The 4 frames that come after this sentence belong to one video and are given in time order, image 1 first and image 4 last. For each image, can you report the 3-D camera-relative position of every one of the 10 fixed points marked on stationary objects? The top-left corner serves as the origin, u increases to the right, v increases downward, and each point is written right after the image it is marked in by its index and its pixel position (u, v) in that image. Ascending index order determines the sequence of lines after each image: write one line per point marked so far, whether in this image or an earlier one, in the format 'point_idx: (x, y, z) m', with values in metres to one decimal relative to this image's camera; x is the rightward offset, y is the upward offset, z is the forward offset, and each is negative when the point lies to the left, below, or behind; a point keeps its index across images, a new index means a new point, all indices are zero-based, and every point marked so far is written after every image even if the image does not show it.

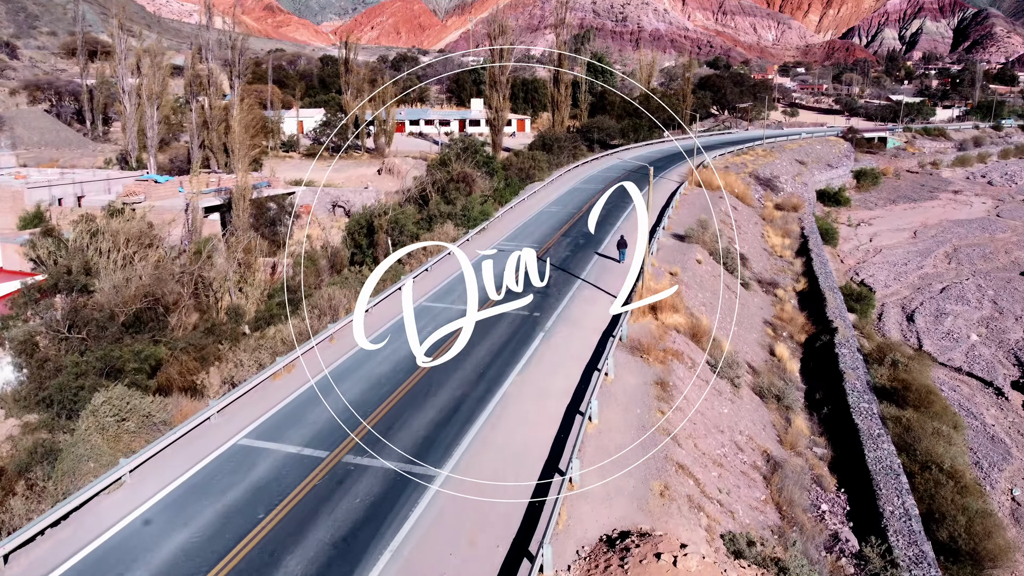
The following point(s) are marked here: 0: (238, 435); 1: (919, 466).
0: (-3.7, -2.0, +11.0) m
1: (+6.8, -3.0, +13.8) m
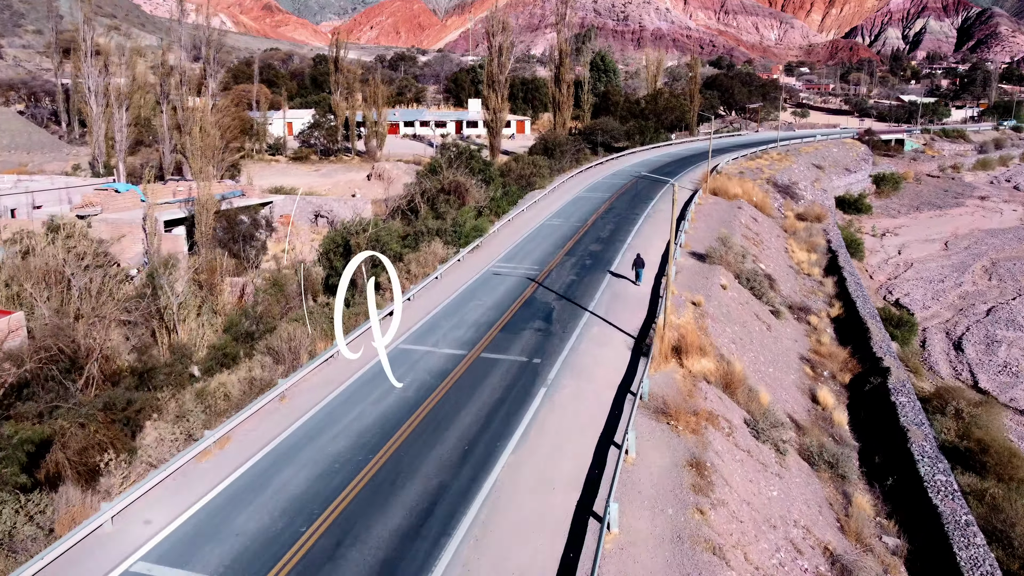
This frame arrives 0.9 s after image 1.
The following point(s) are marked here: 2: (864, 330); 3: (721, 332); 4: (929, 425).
0: (-3.8, -2.6, +8.2) m
1: (+6.7, -3.7, +10.9) m
2: (+8.4, -1.0, +19.6) m
3: (+4.1, -0.9, +16.3) m
4: (+7.3, -2.4, +14.5) m
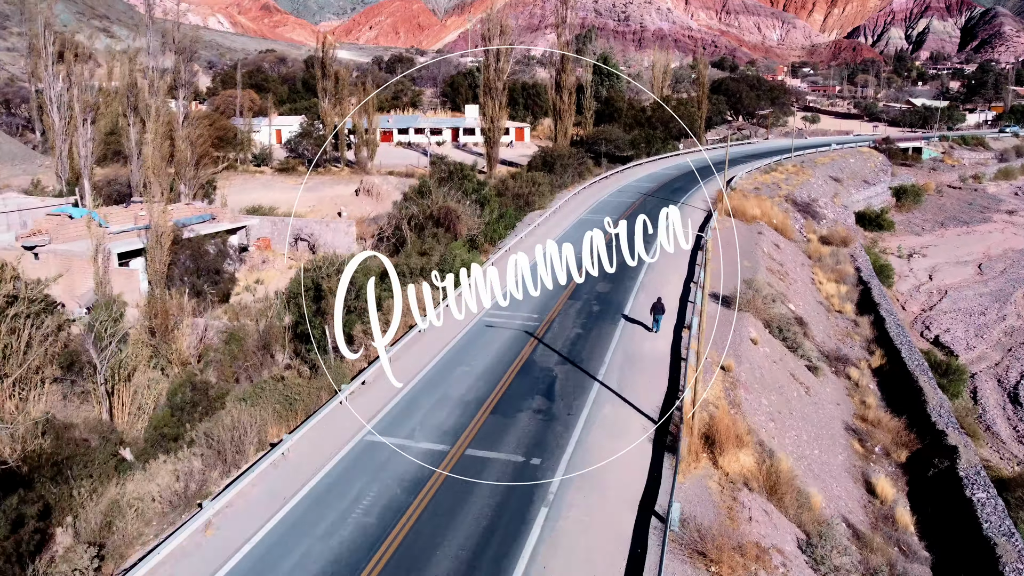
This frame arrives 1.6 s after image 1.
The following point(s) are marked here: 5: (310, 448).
0: (-3.8, -3.7, +5.5) m
1: (+6.6, -4.7, +8.2) m
2: (+8.3, -2.1, +16.9) m
3: (+4.0, -2.0, +13.7) m
4: (+7.2, -3.5, +11.8) m
5: (-2.8, -2.2, +11.3) m
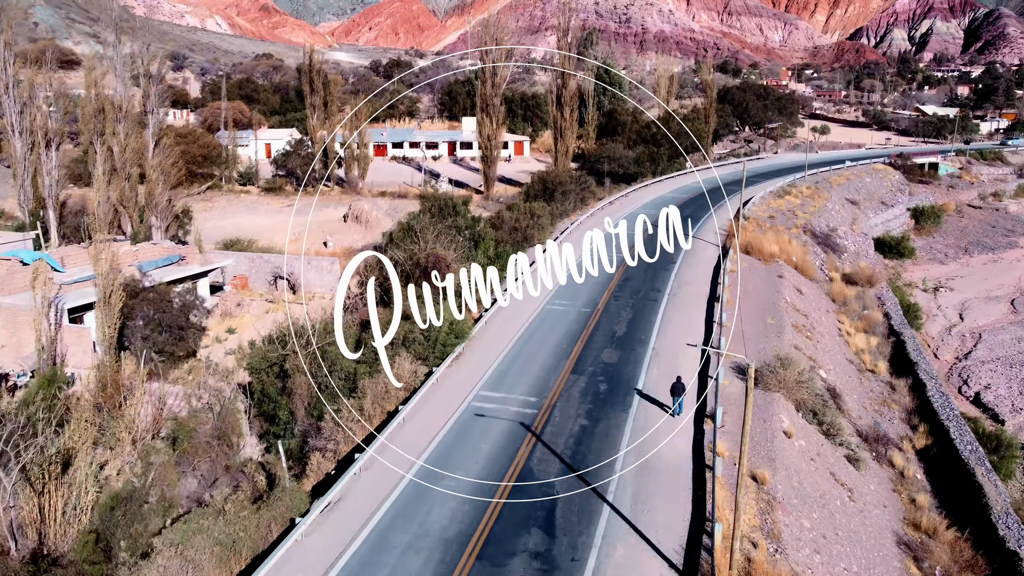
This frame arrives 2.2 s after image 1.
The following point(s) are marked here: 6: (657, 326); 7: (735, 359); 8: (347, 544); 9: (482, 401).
0: (-4.0, -5.2, +3.2) m
1: (+6.5, -6.2, +5.9) m
2: (+8.2, -3.5, +14.6) m
3: (+3.9, -3.4, +11.4) m
4: (+7.1, -4.9, +9.5) m
5: (-2.9, -3.6, +9.0) m
6: (+3.3, -0.9, +18.9) m
7: (+4.5, -1.5, +16.7) m
8: (-2.1, -3.2, +10.5) m
9: (-0.5, -2.0, +14.6) m
